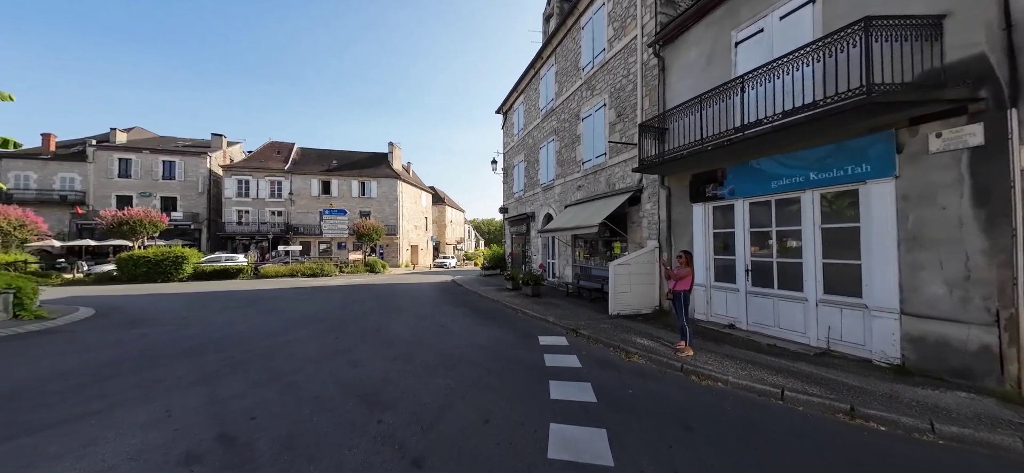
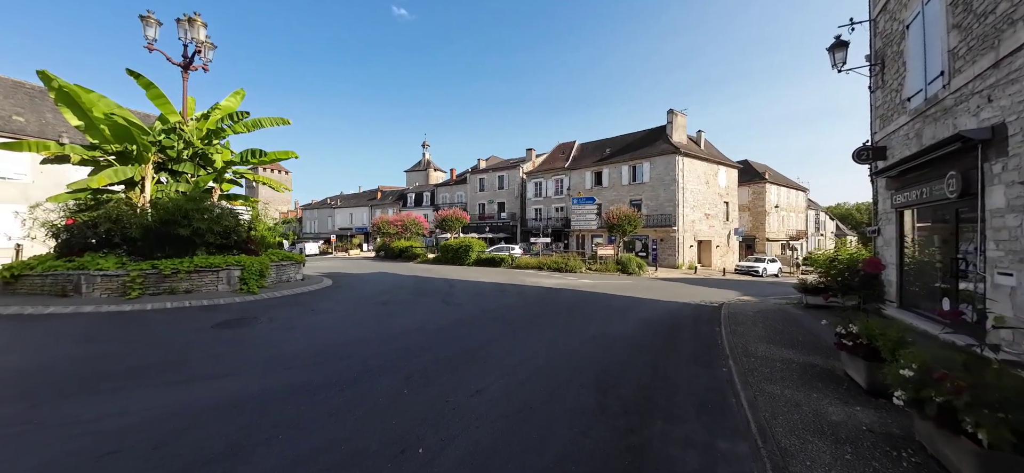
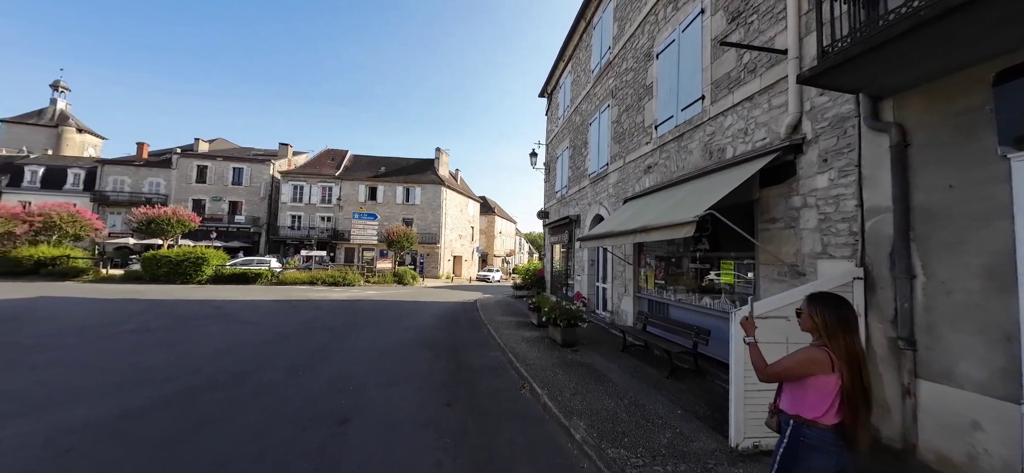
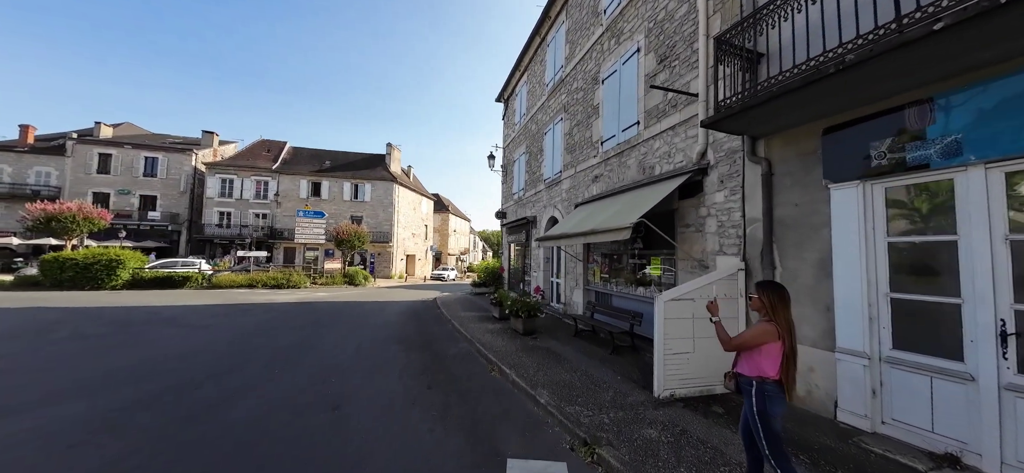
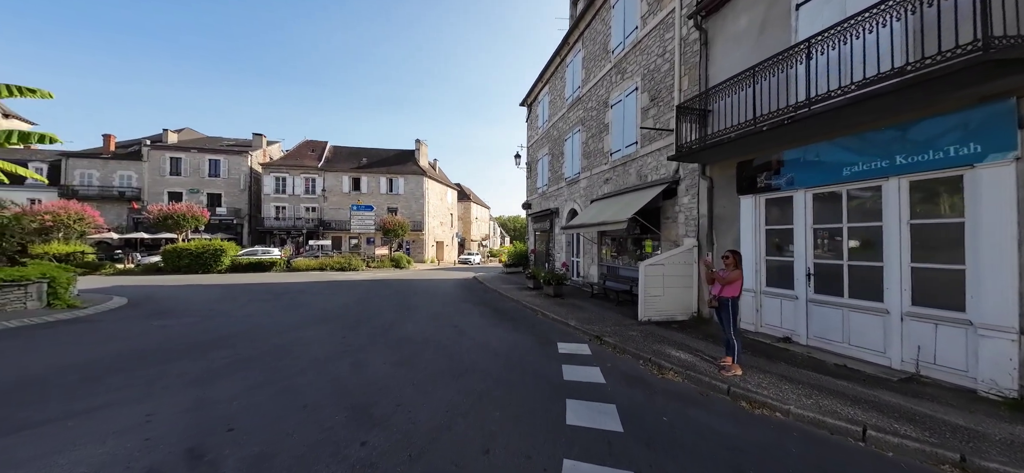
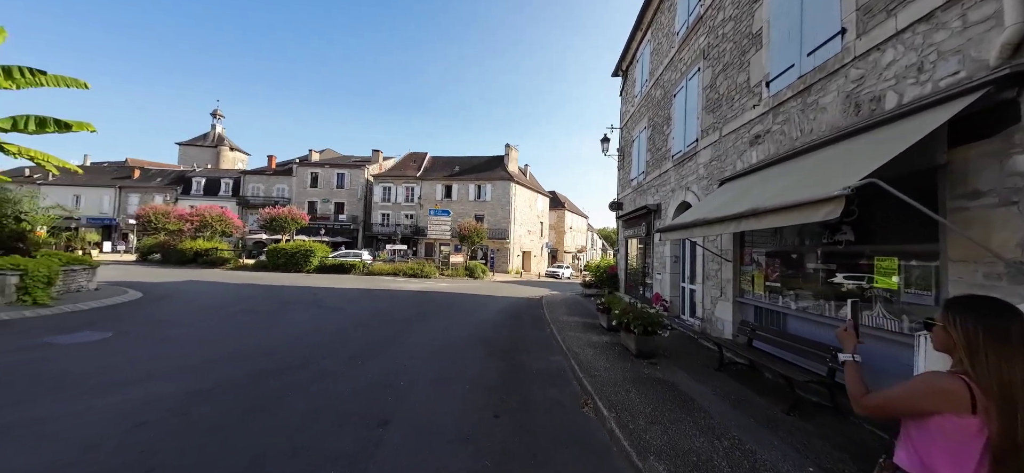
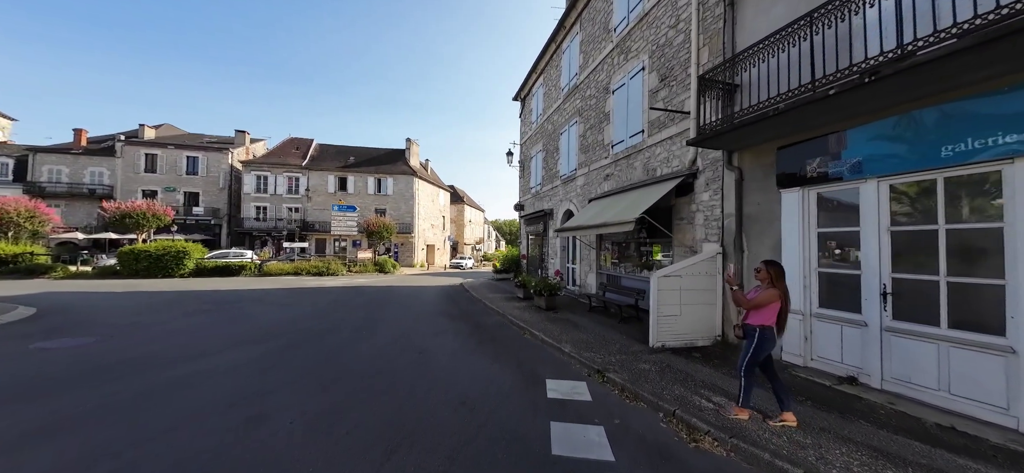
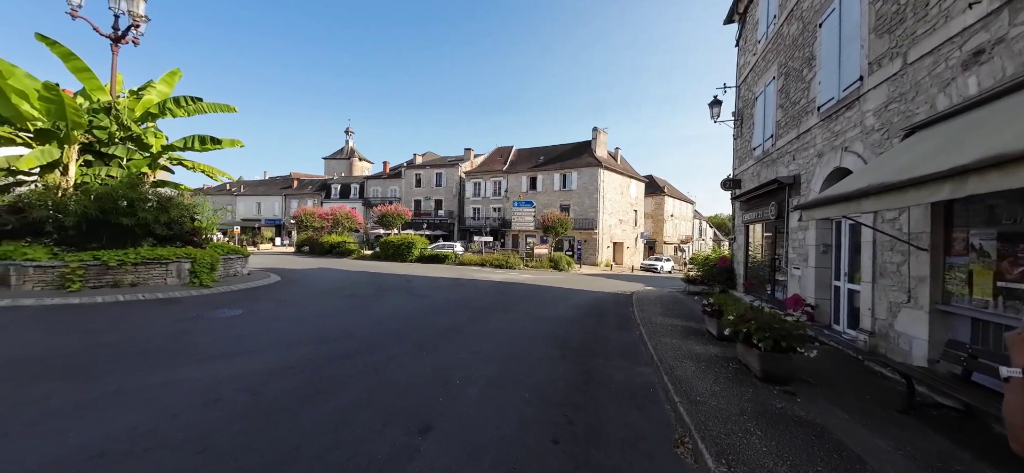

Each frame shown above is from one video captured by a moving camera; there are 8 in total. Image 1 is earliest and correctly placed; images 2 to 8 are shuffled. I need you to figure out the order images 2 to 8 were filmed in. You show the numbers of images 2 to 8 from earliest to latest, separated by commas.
5, 7, 4, 3, 6, 8, 2
